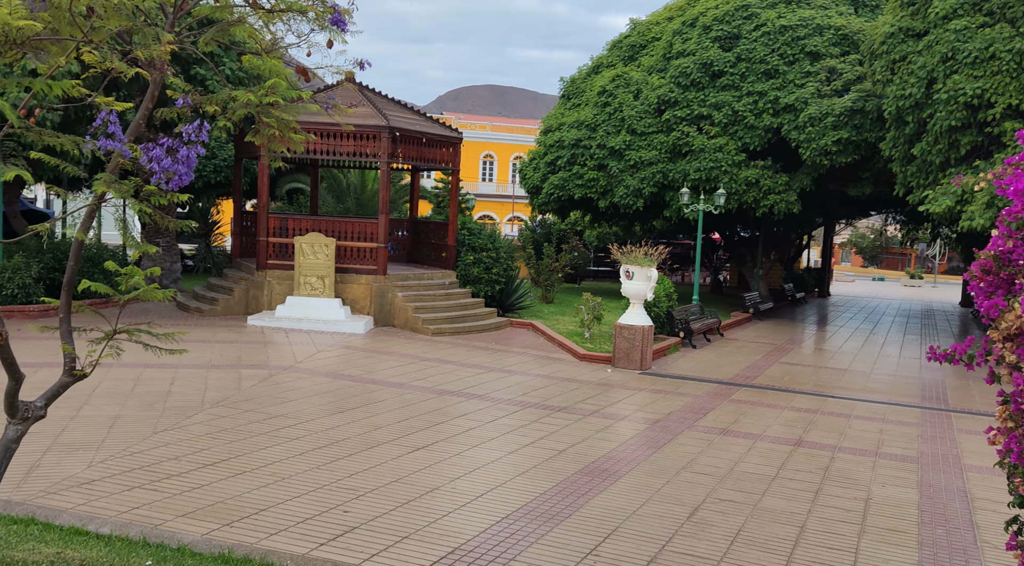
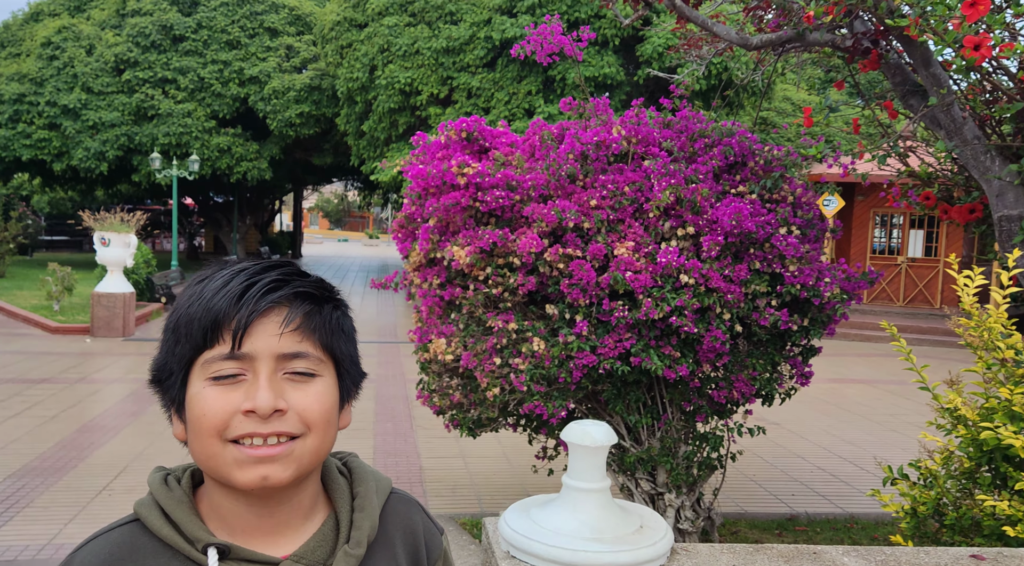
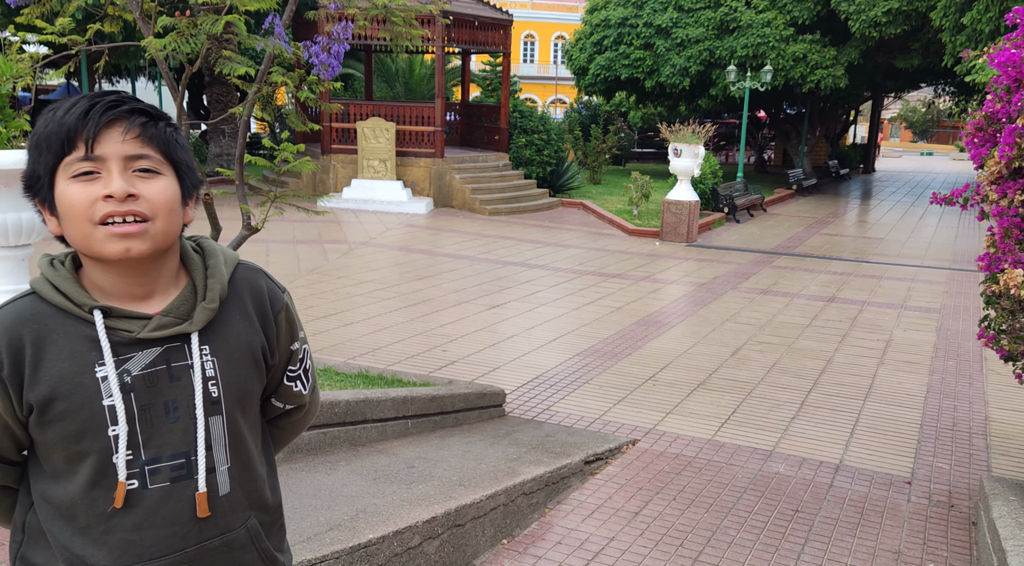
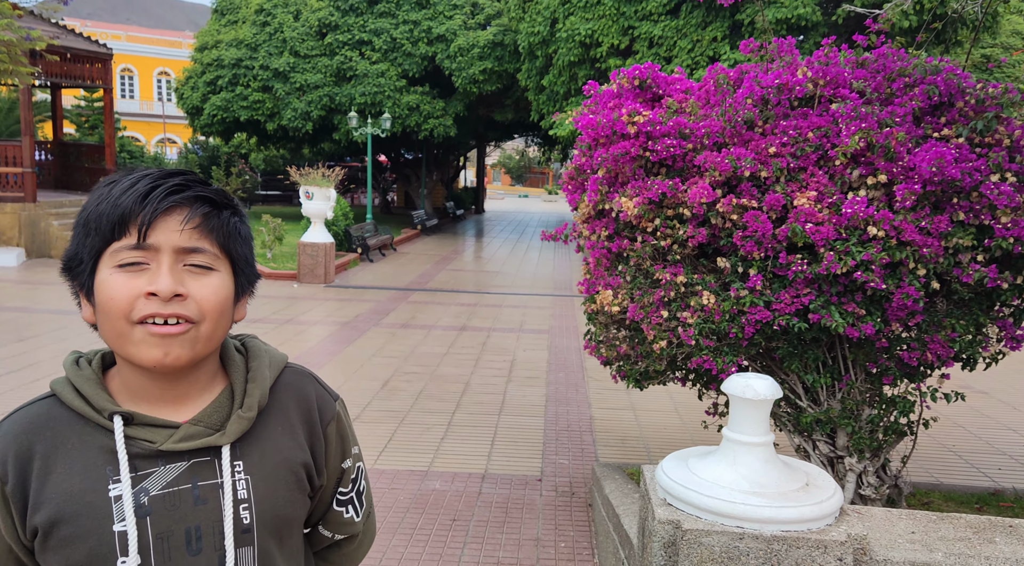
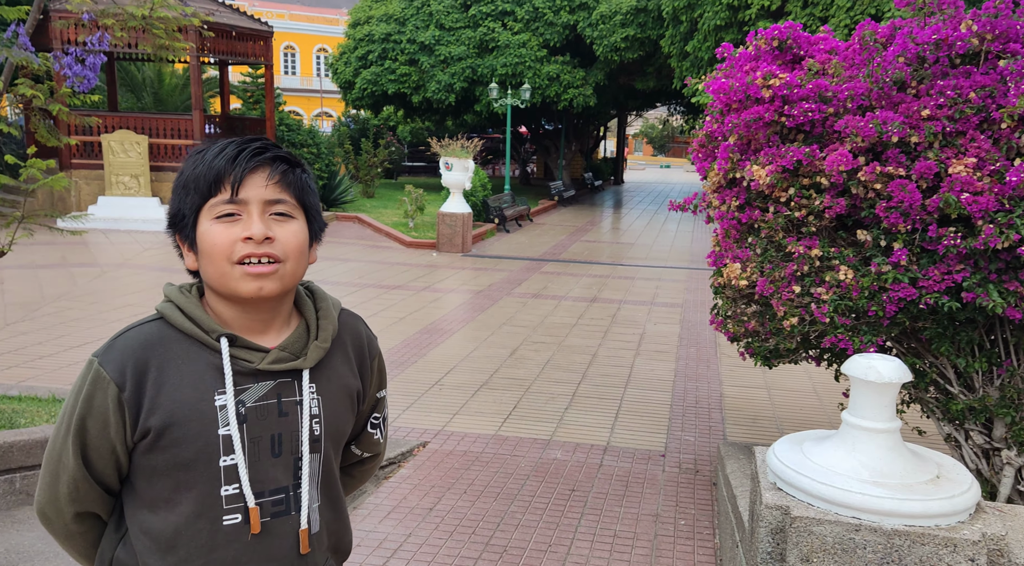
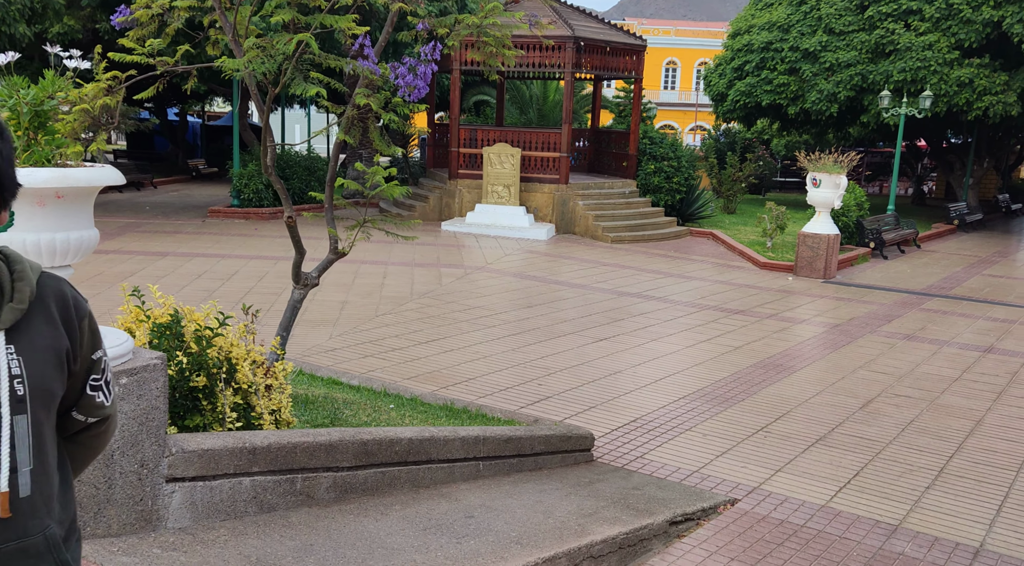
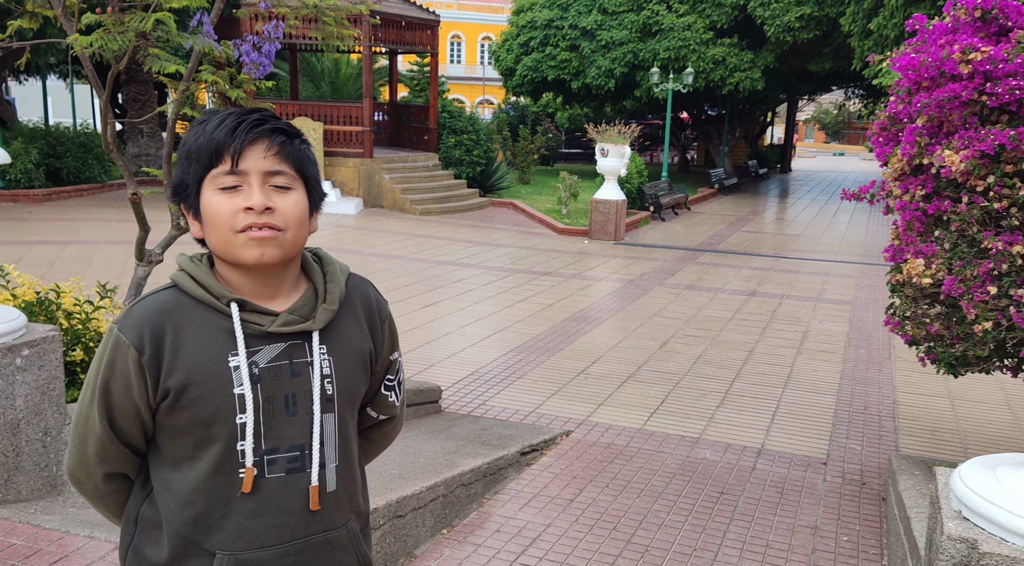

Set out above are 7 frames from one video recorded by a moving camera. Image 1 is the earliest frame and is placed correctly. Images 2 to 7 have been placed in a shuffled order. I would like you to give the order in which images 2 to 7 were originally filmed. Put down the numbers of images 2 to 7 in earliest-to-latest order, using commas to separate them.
6, 3, 7, 5, 4, 2
